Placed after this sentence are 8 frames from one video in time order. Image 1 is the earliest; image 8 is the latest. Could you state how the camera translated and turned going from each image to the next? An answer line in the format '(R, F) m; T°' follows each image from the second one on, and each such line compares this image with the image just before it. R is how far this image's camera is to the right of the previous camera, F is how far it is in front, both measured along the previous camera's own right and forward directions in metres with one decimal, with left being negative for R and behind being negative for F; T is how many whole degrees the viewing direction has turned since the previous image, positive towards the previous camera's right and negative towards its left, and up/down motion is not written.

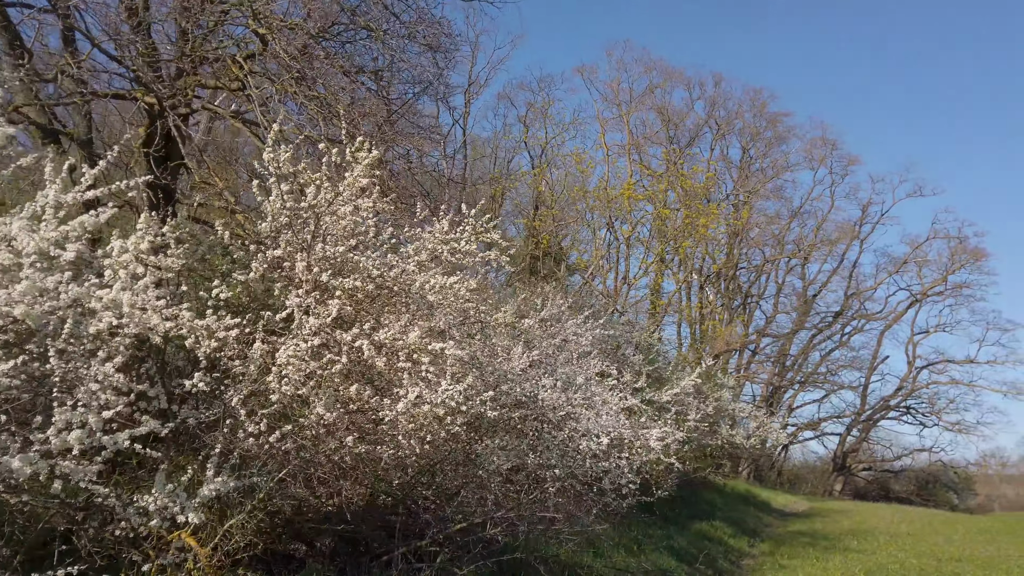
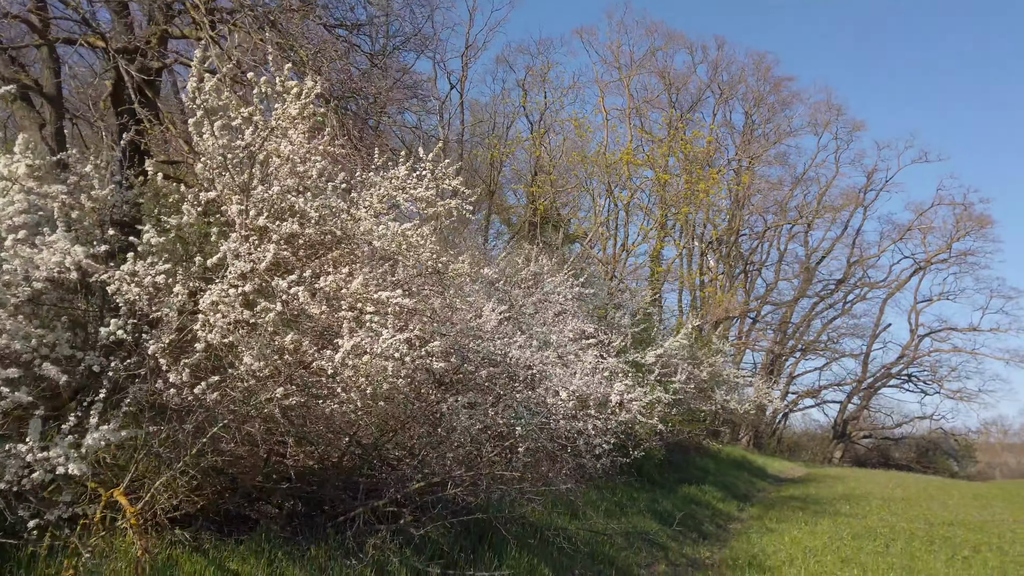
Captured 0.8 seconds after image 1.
(+0.3, +0.3) m; 0°
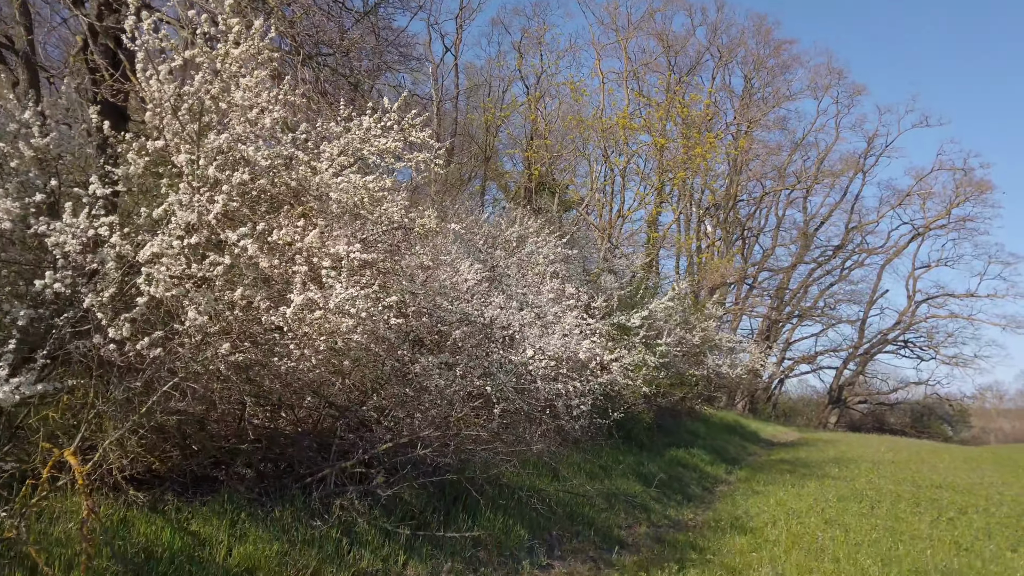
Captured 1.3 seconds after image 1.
(+0.2, +0.2) m; 0°
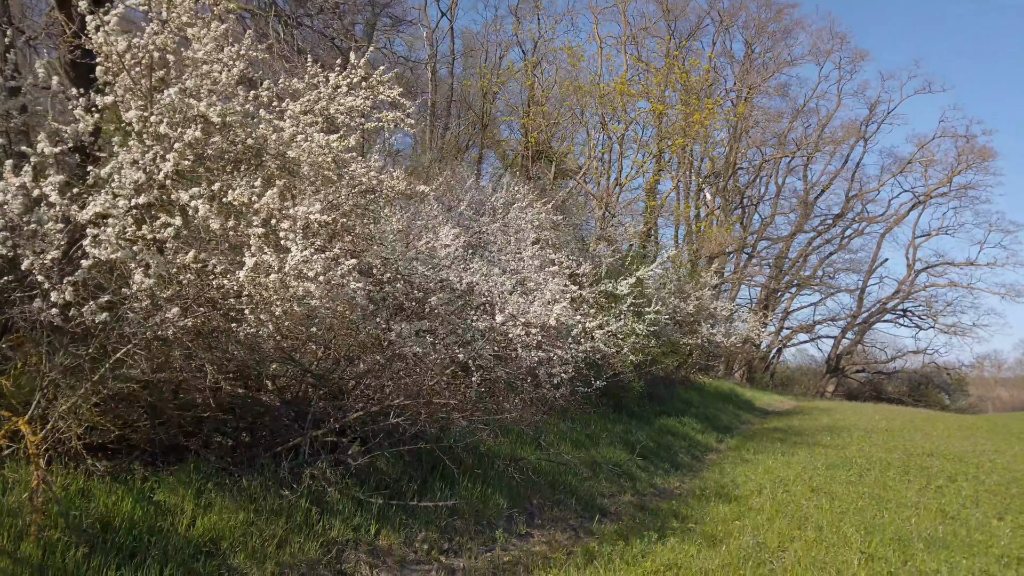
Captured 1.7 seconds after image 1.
(+0.2, +0.2) m; 0°
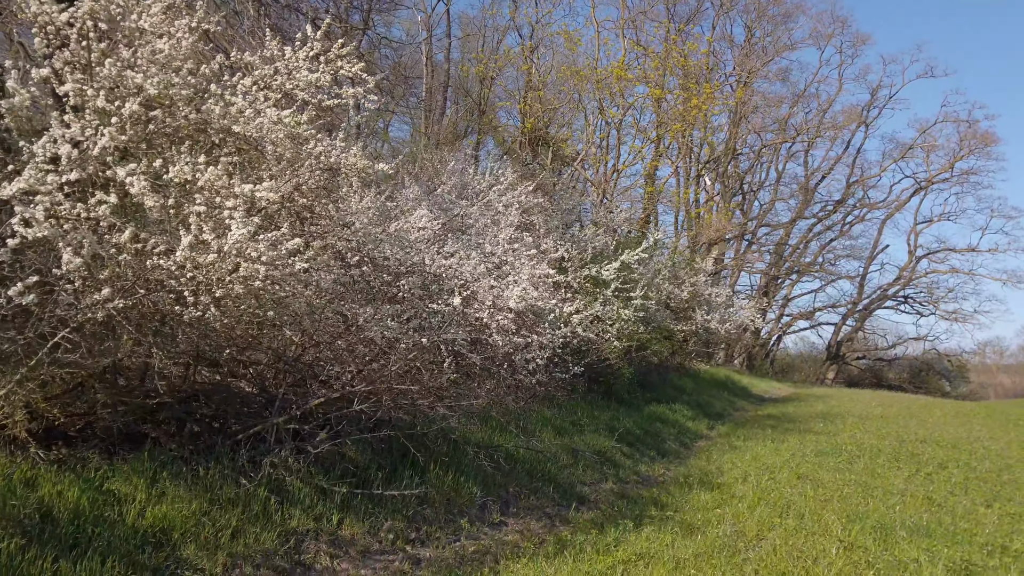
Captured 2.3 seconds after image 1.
(+0.2, +0.2) m; 0°
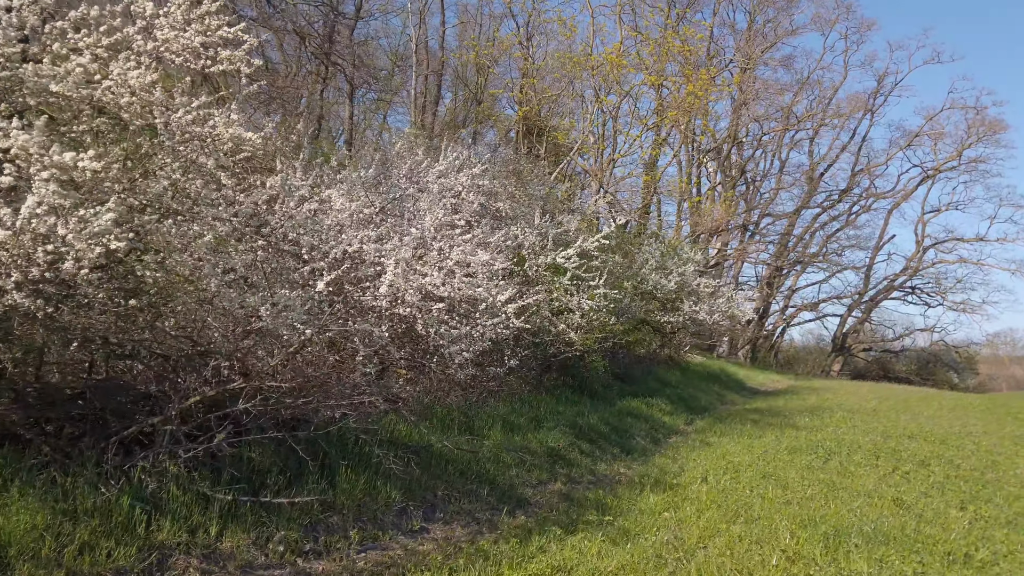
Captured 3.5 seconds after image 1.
(+0.7, +0.5) m; -1°
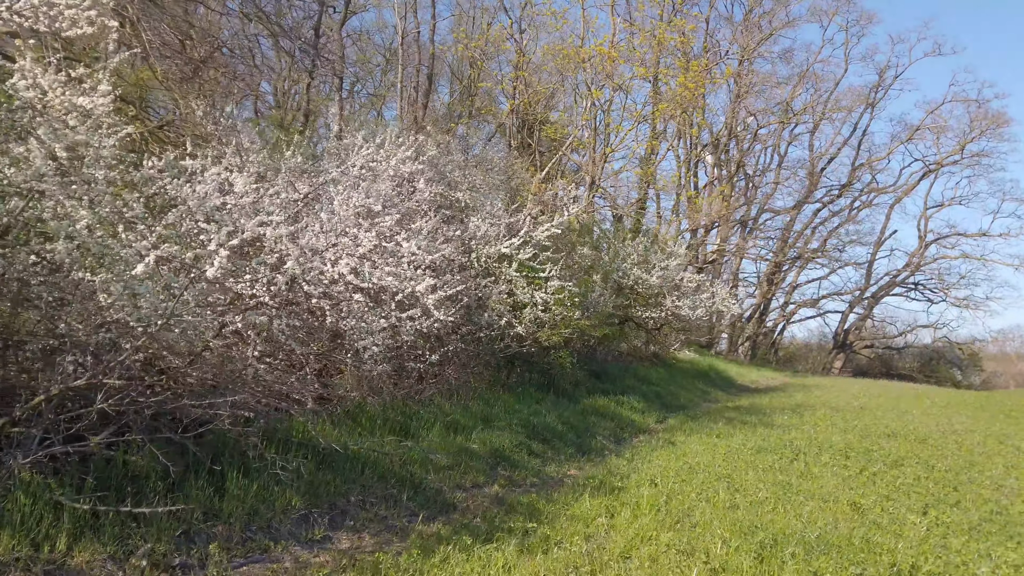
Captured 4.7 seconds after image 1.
(+0.7, +0.5) m; 0°
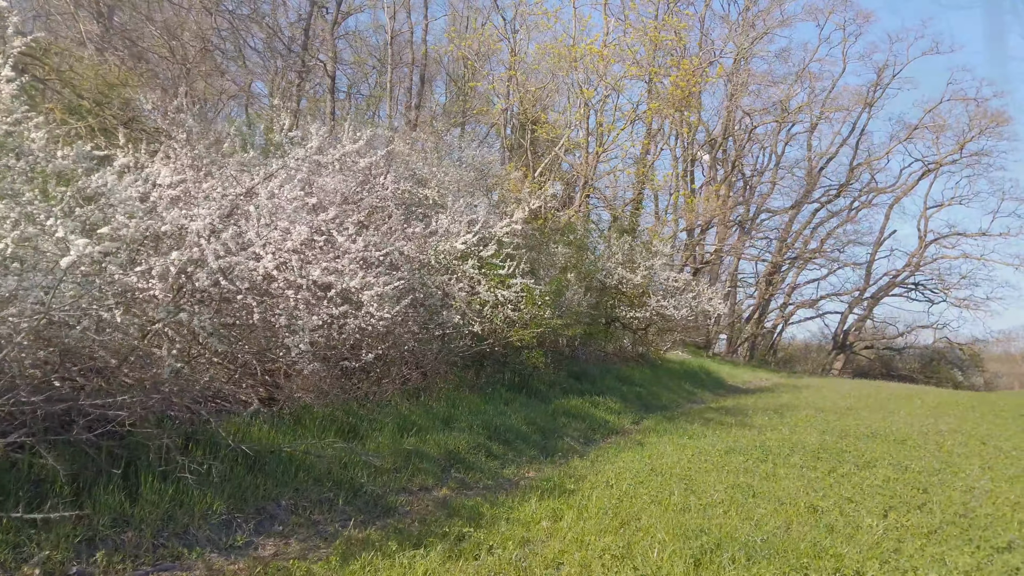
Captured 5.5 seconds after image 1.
(+0.5, +0.2) m; 0°
